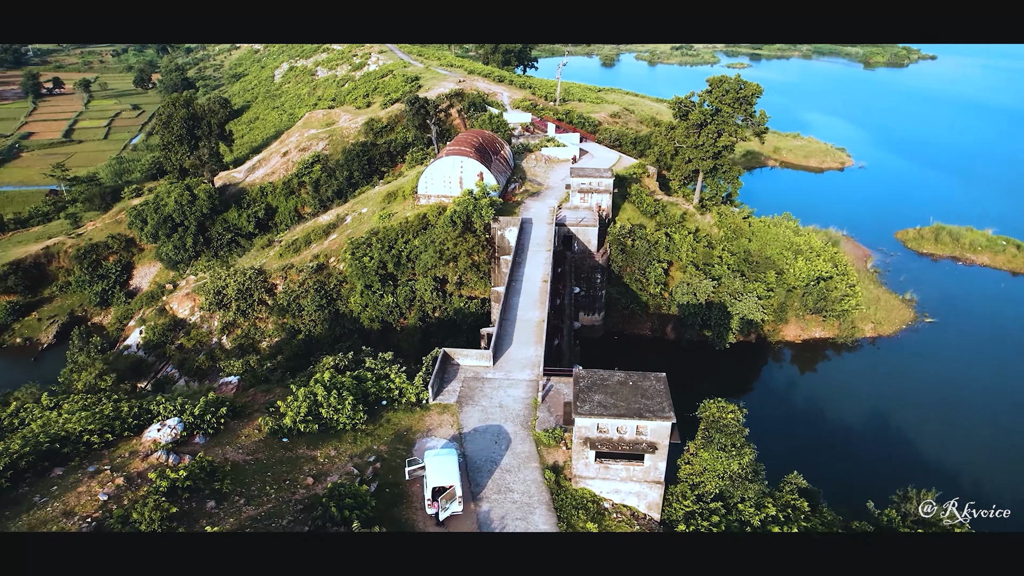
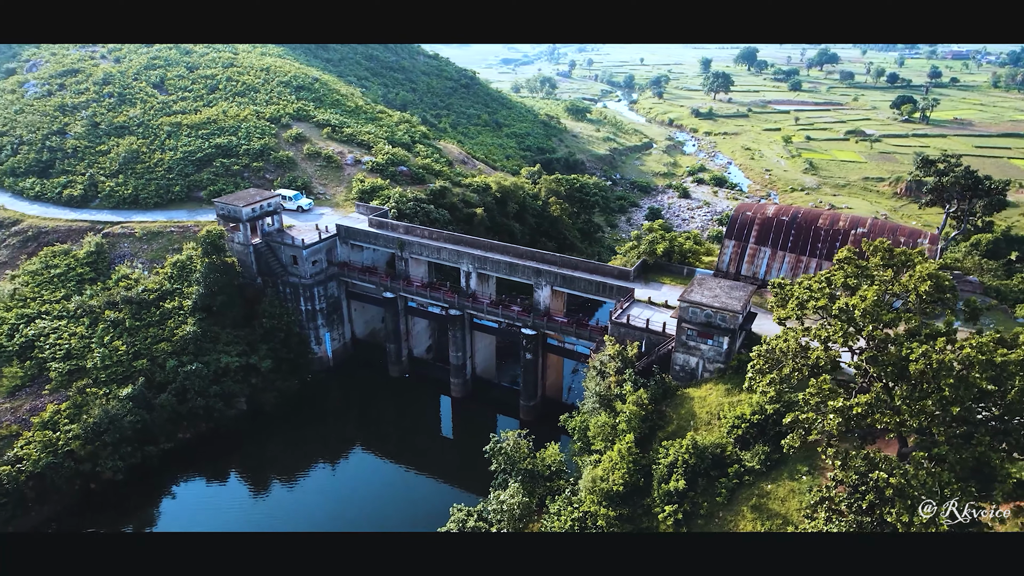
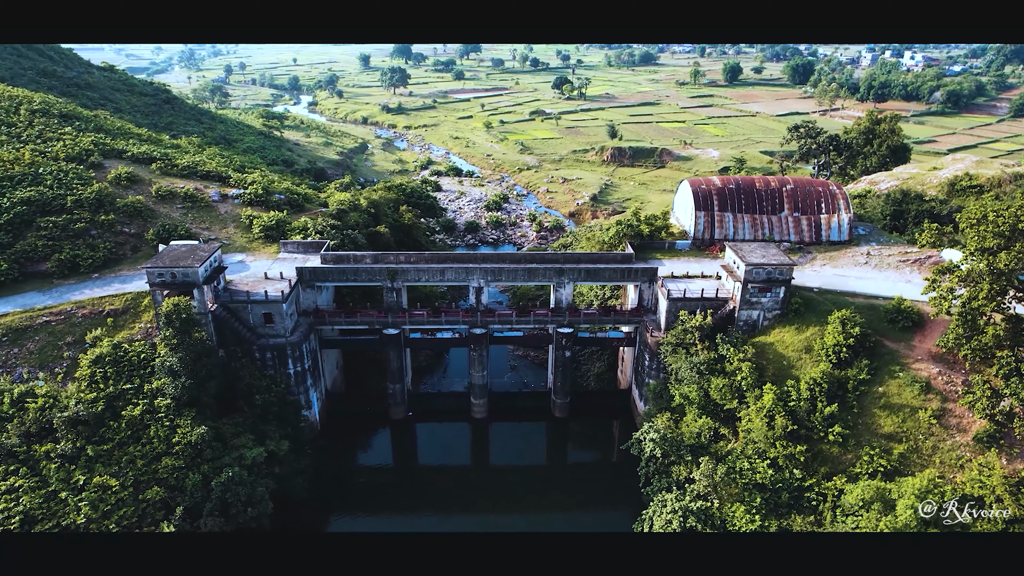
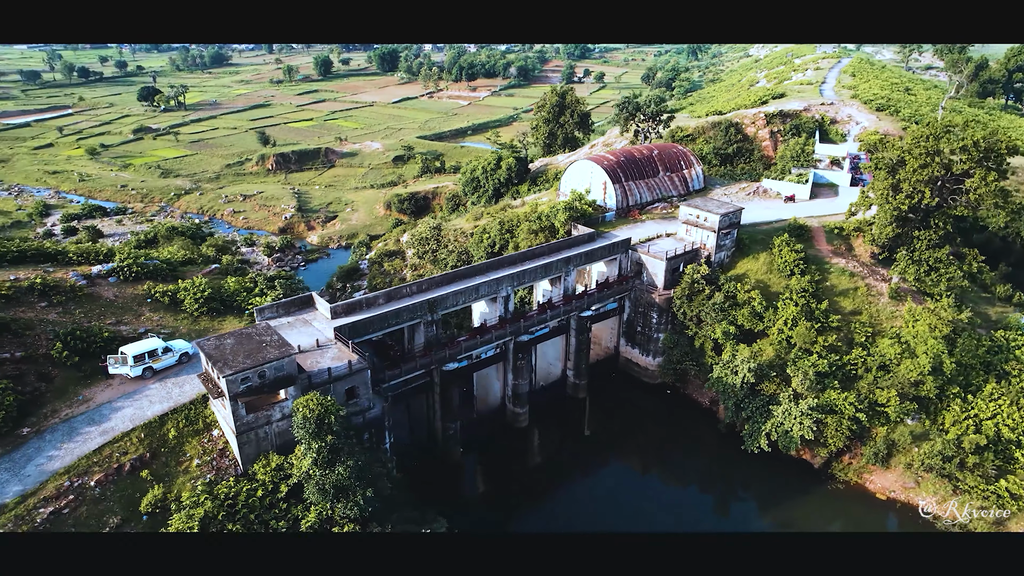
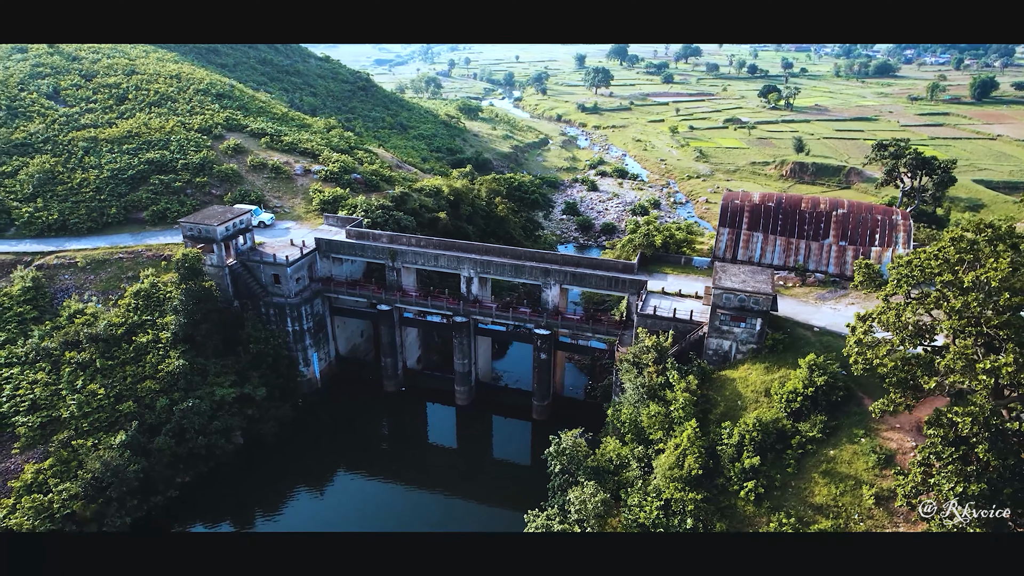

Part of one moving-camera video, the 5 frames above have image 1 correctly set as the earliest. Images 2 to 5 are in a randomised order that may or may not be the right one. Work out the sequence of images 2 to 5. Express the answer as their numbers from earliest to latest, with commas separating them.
4, 3, 5, 2
